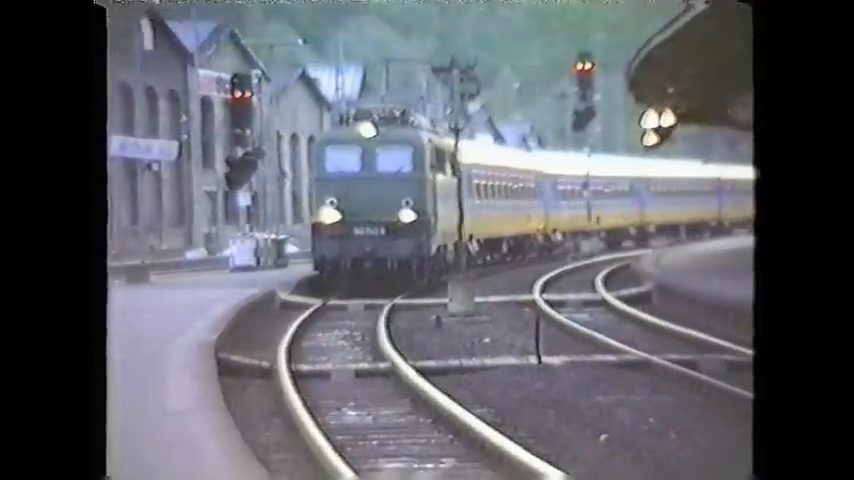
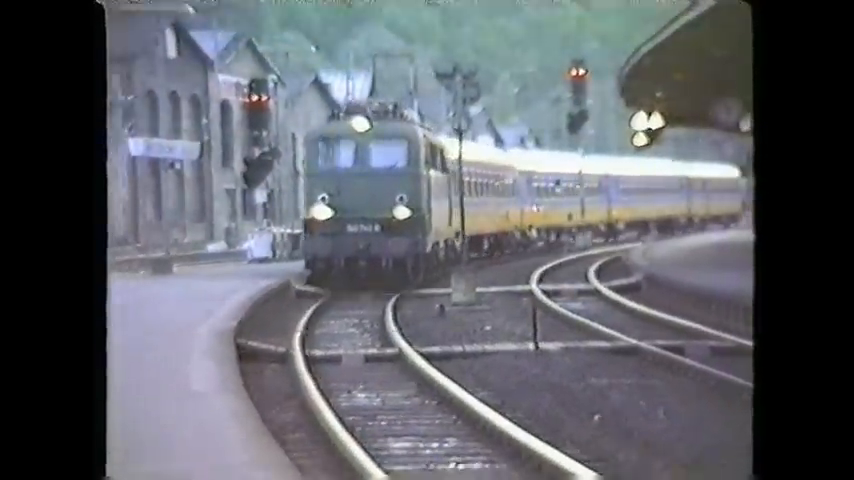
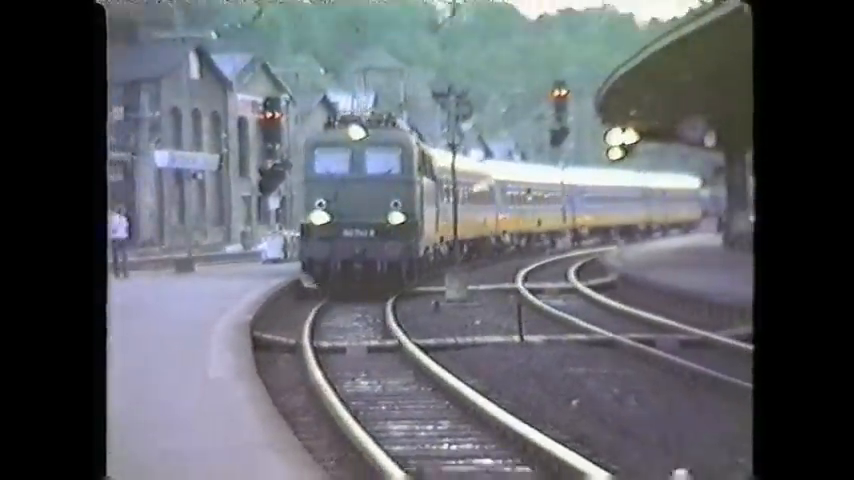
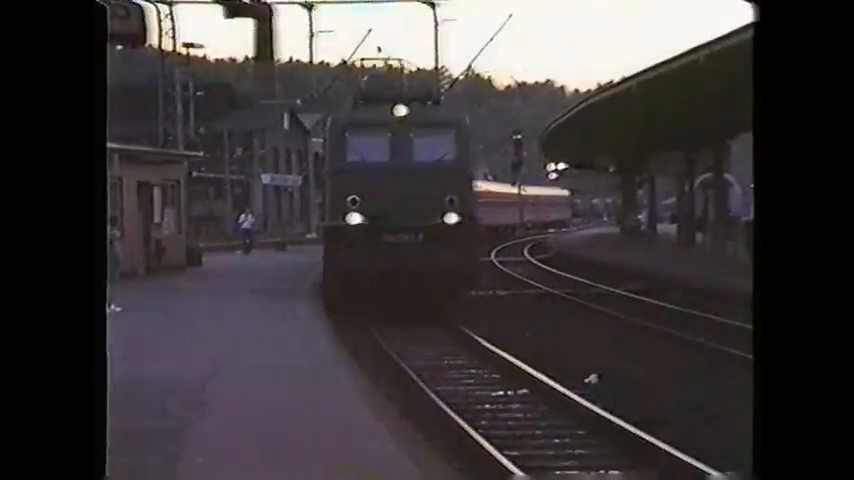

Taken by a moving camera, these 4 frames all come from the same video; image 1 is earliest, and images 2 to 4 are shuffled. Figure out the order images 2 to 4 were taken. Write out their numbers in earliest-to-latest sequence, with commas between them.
2, 3, 4
